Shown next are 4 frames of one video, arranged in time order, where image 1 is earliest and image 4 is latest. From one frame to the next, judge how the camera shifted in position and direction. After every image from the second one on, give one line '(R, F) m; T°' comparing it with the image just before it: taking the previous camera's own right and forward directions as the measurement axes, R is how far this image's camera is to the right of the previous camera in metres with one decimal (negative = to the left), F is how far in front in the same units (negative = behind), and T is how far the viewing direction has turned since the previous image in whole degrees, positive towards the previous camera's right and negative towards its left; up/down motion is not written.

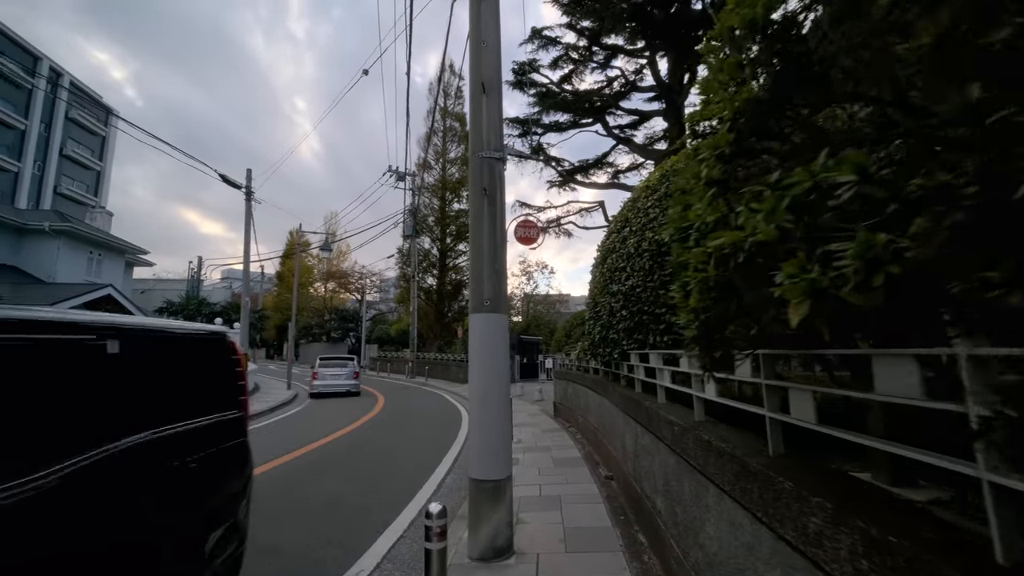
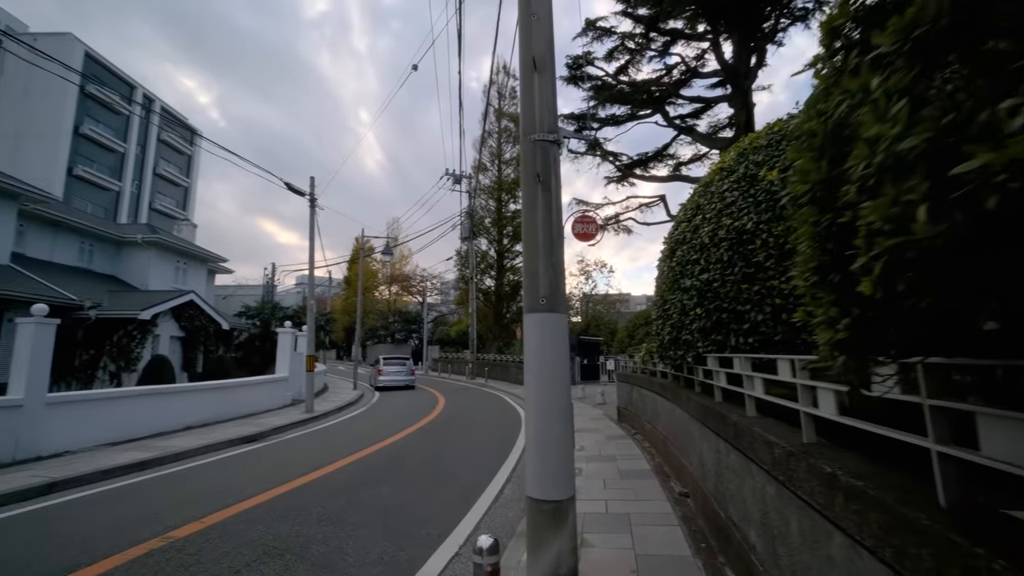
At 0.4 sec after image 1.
(0.0, +0.3) m; -7°
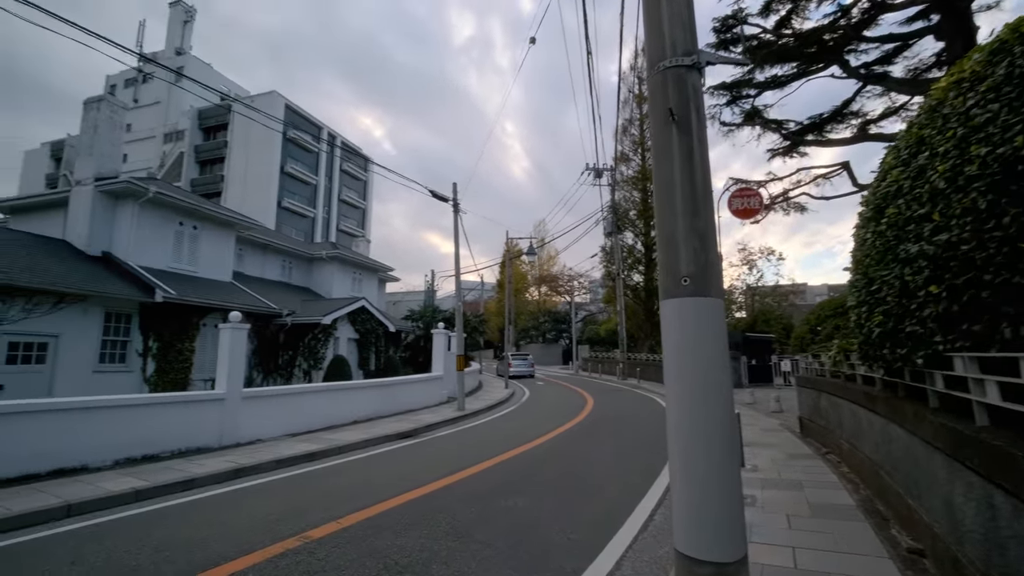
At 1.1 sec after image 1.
(+0.1, +0.7) m; -18°
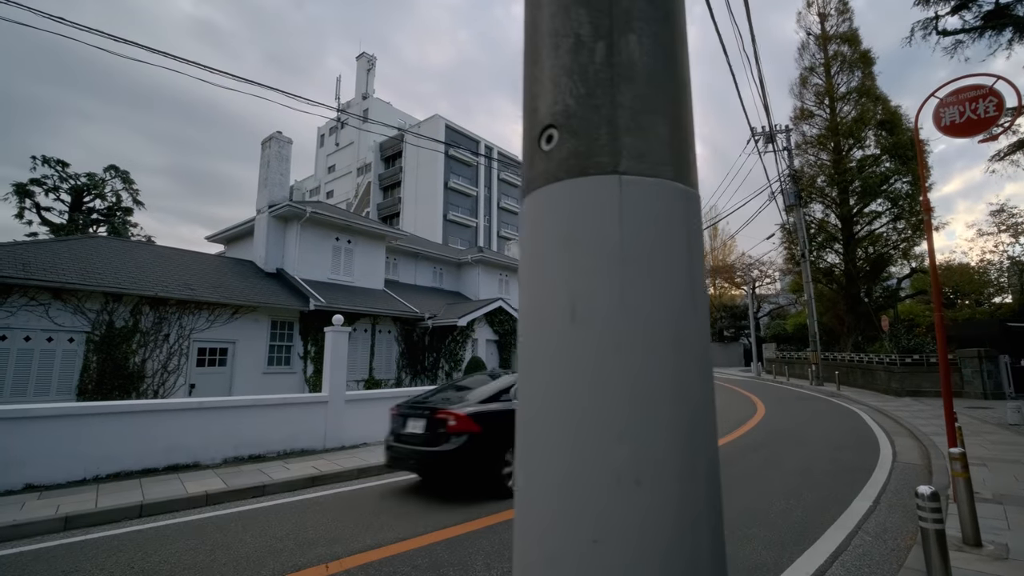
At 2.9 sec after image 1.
(+1.0, +1.6) m; -20°
